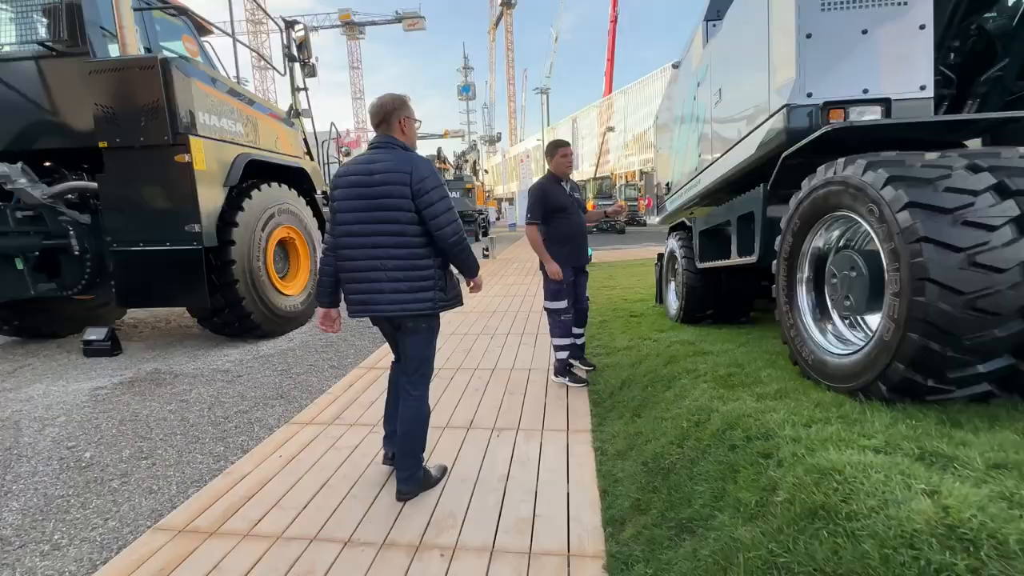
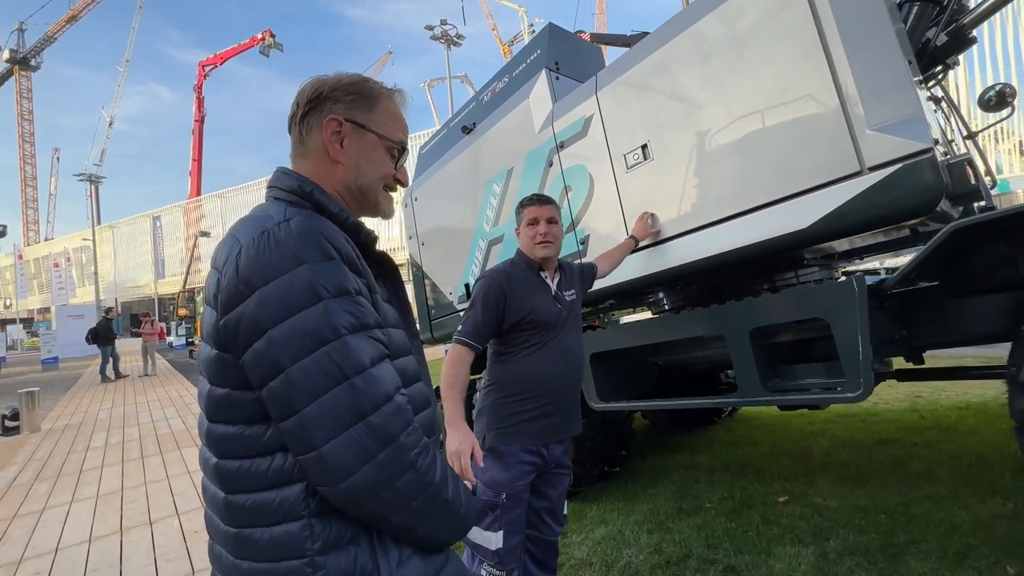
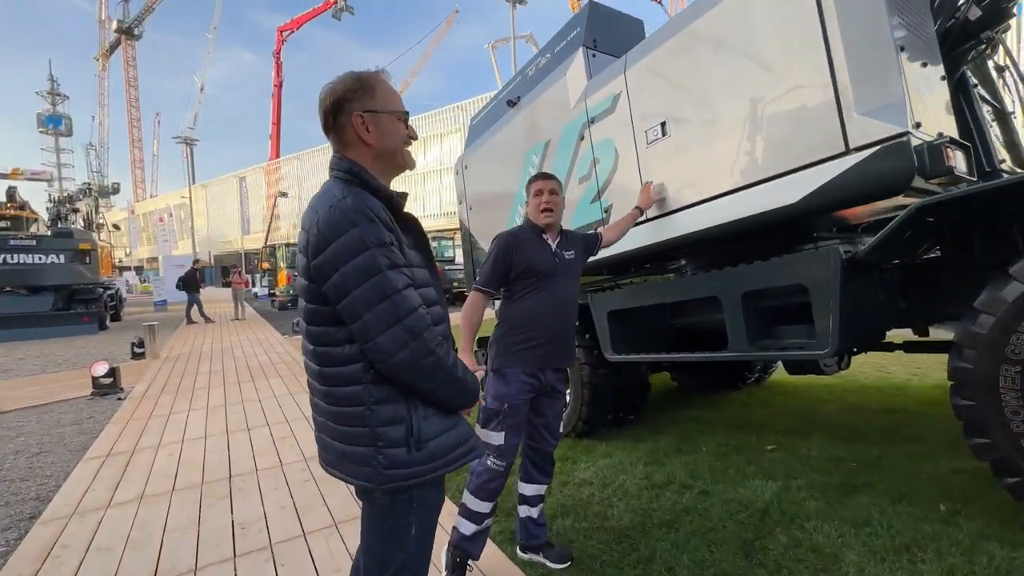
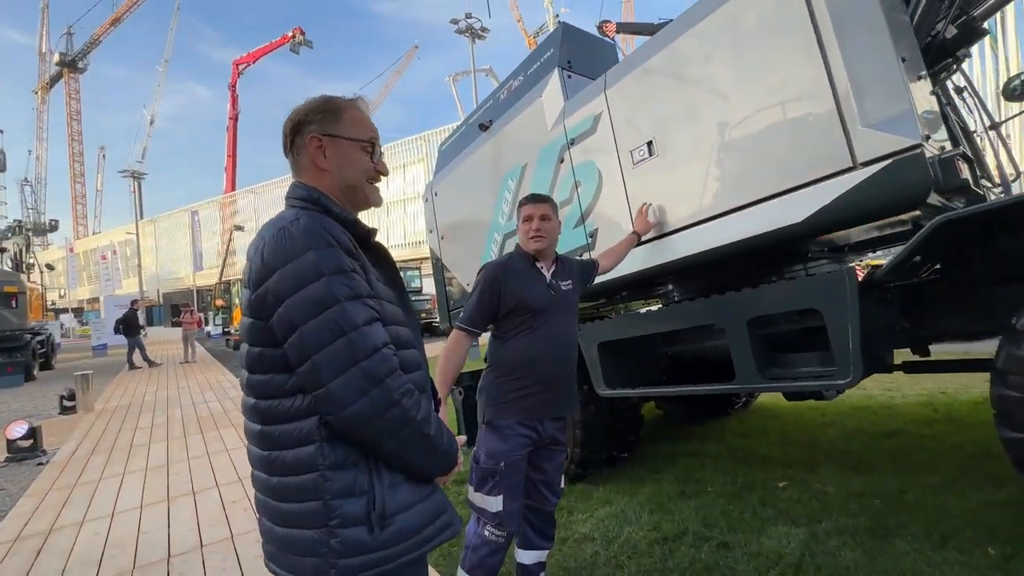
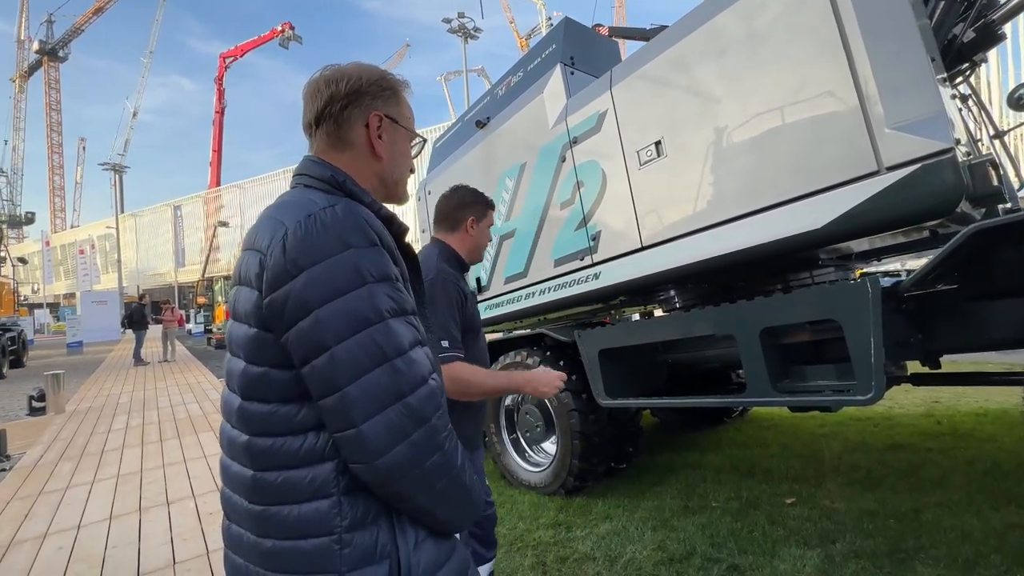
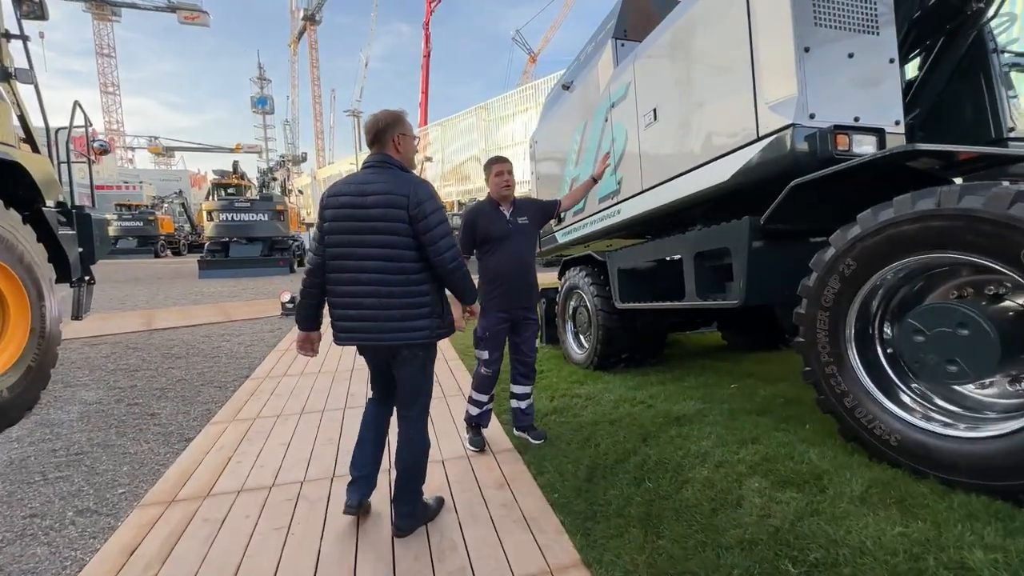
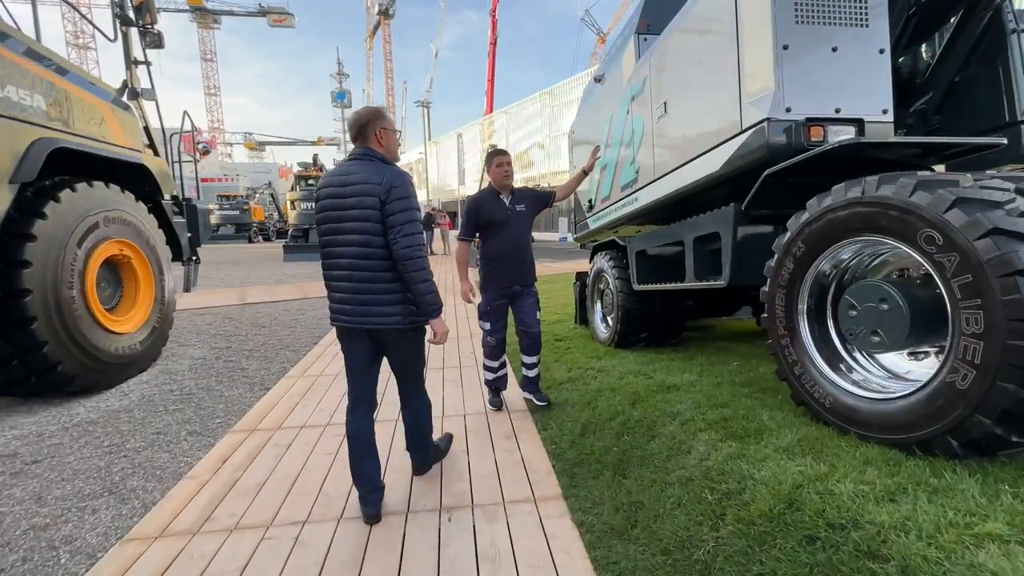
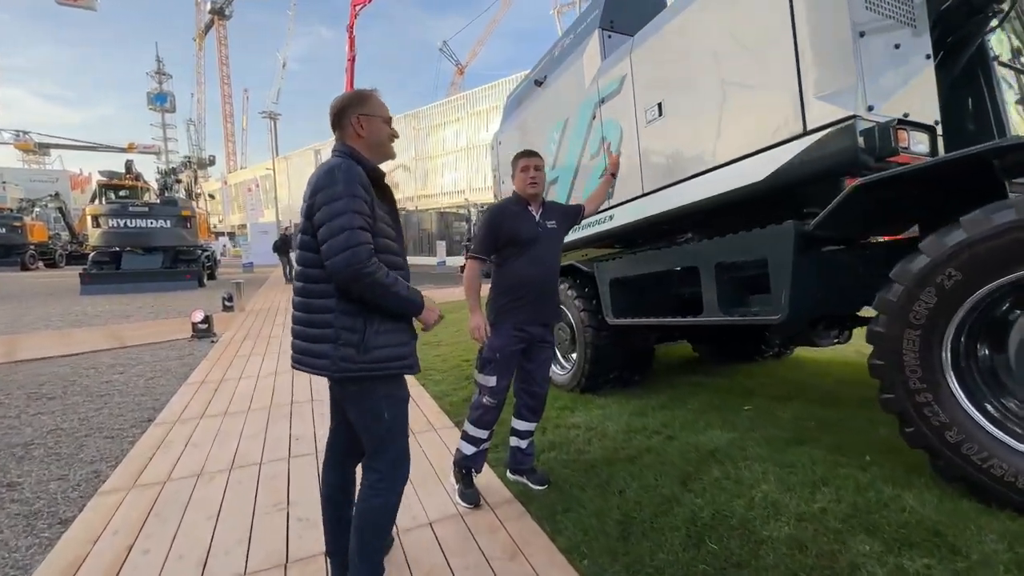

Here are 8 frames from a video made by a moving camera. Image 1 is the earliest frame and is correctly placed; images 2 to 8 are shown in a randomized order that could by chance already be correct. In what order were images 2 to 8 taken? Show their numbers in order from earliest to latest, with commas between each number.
7, 6, 8, 3, 4, 2, 5
